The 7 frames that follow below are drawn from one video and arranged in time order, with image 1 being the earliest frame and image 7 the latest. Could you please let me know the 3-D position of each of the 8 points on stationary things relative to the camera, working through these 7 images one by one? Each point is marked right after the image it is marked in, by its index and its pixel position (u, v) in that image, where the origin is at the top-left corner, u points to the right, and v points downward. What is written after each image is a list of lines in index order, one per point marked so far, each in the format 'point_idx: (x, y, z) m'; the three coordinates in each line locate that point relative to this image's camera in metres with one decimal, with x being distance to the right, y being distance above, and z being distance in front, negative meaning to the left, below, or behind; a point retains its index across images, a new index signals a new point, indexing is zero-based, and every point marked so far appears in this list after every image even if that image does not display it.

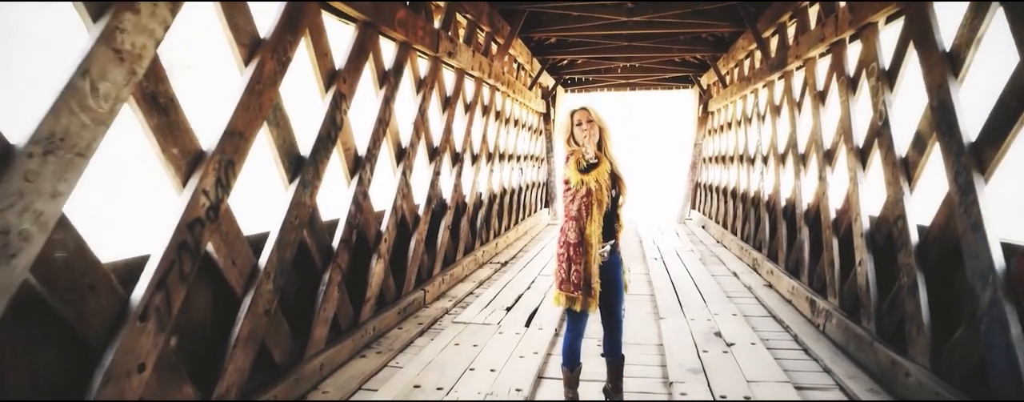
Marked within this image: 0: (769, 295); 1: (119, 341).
0: (+2.1, -0.8, +4.9) m
1: (-1.2, -0.4, +1.9) m
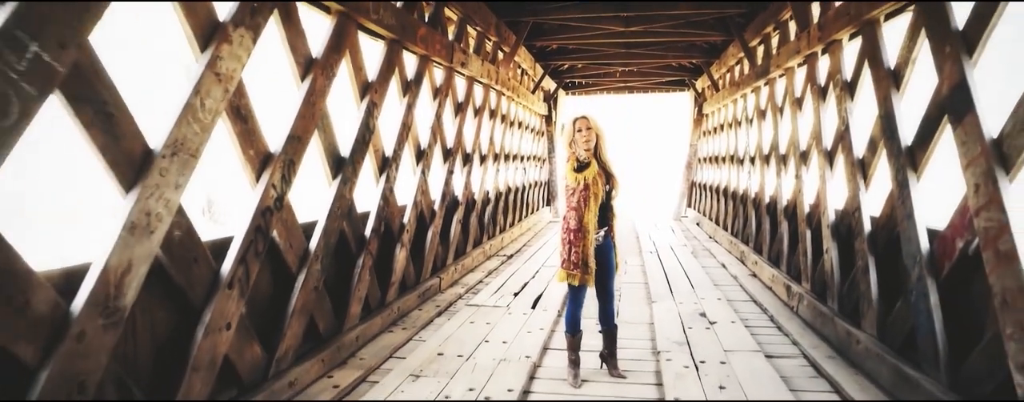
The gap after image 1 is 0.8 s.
0: (+2.2, -0.7, +5.4) m
1: (-1.2, -0.4, +2.4) m
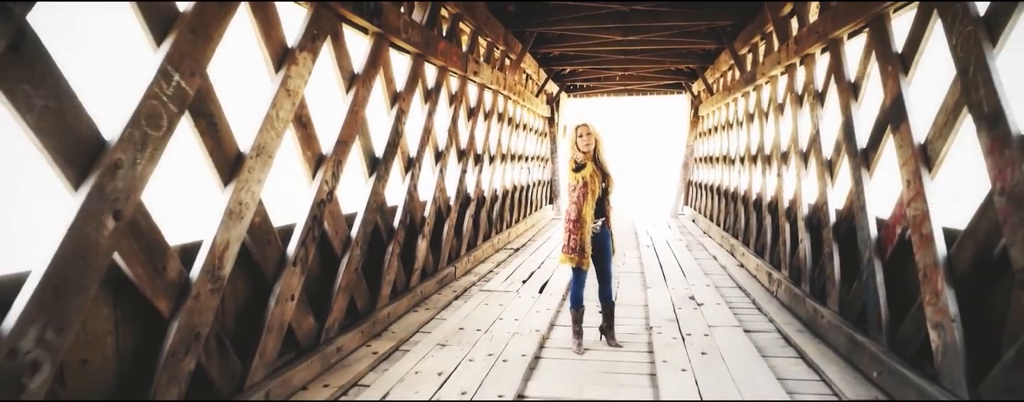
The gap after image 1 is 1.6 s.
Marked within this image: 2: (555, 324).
0: (+2.2, -0.7, +6.0) m
1: (-1.1, -0.4, +2.9) m
2: (+0.3, -0.9, +4.3) m
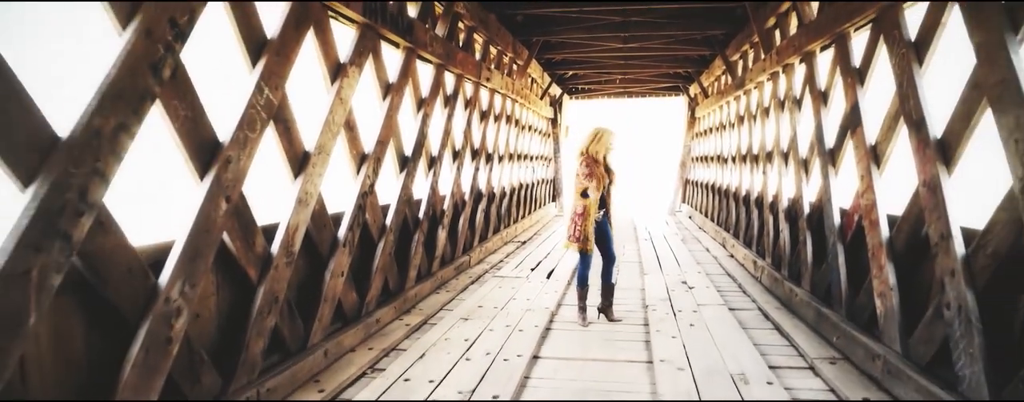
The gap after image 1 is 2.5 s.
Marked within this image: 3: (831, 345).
0: (+2.3, -0.7, +6.5) m
1: (-1.0, -0.3, +3.5) m
2: (+0.4, -0.8, +4.8) m
3: (+1.9, -0.8, +3.6) m
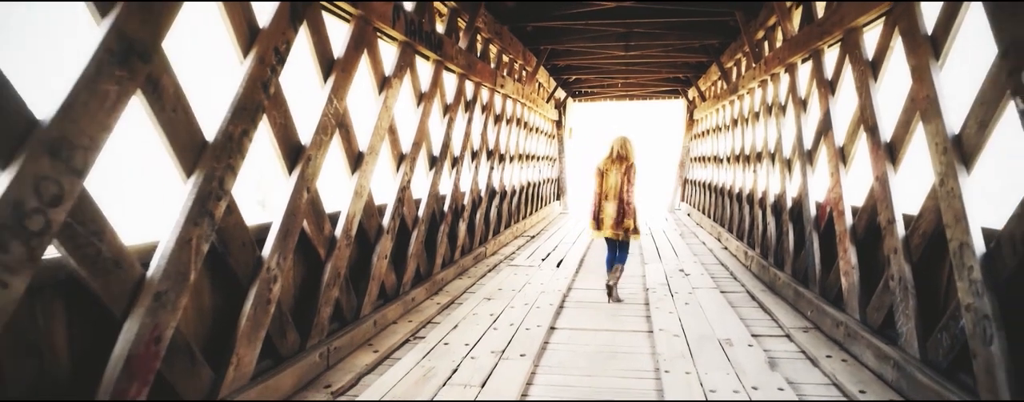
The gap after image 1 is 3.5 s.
0: (+2.5, -0.6, +7.1) m
1: (-0.9, -0.3, +4.1) m
2: (+0.5, -0.8, +5.4) m
3: (+2.0, -0.8, +4.2) m
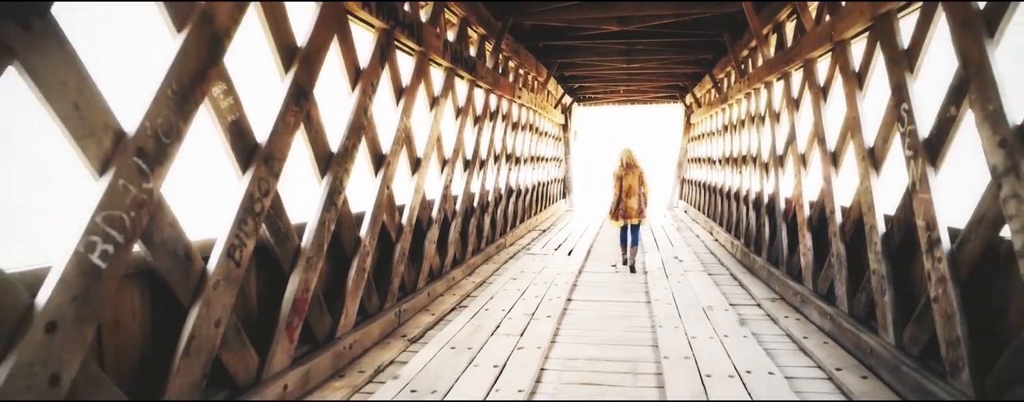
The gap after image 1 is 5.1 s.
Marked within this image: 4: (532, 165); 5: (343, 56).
0: (+2.7, -0.6, +8.1) m
1: (-0.7, -0.2, +5.0) m
2: (+0.7, -0.7, +6.4) m
3: (+2.2, -0.8, +5.1) m
4: (+0.3, +0.6, +10.3) m
5: (-0.9, +0.8, +3.3) m
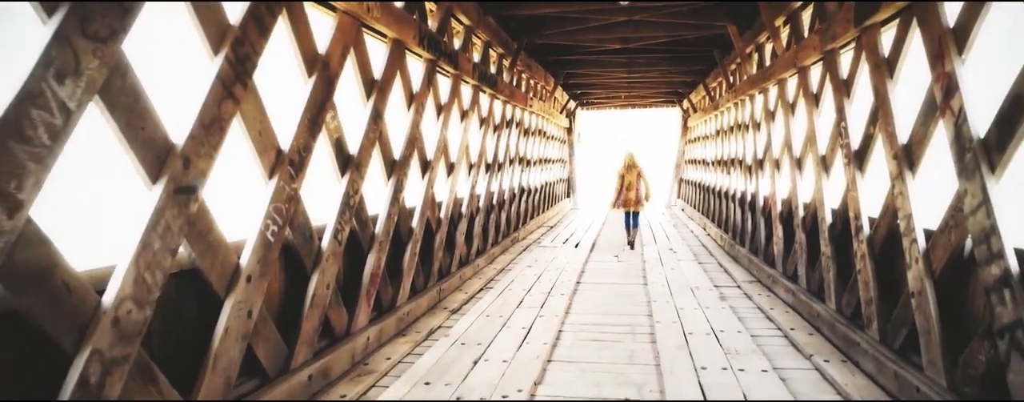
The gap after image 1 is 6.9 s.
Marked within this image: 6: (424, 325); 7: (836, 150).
0: (+2.8, -0.6, +8.9) m
1: (-0.5, -0.2, +5.9) m
2: (+0.9, -0.7, +7.3) m
3: (+2.4, -0.7, +6.0) m
4: (+0.5, +0.6, +11.1) m
5: (-0.7, +0.8, +4.2) m
6: (-0.6, -0.9, +4.4) m
7: (+2.2, +0.3, +4.1) m
